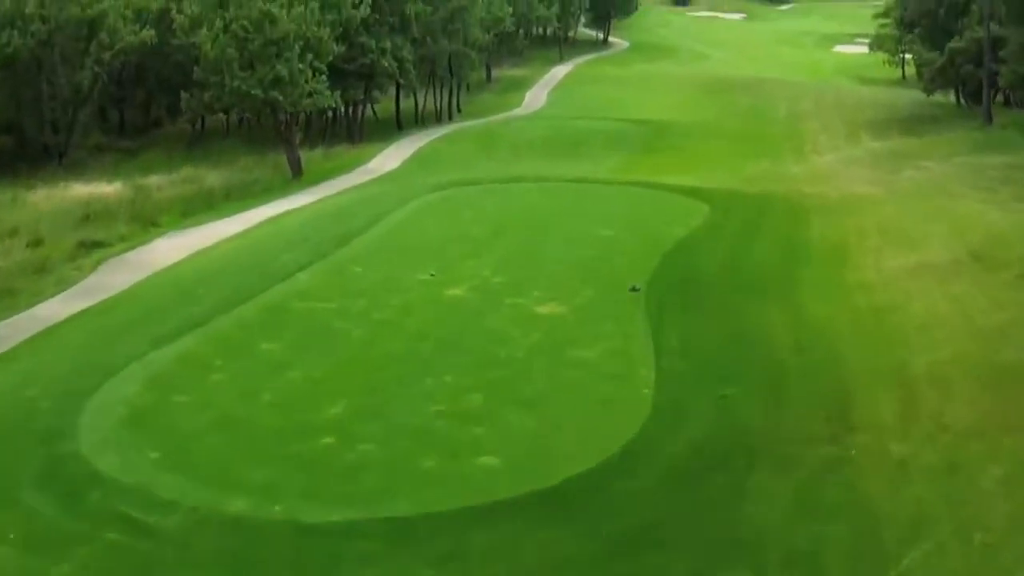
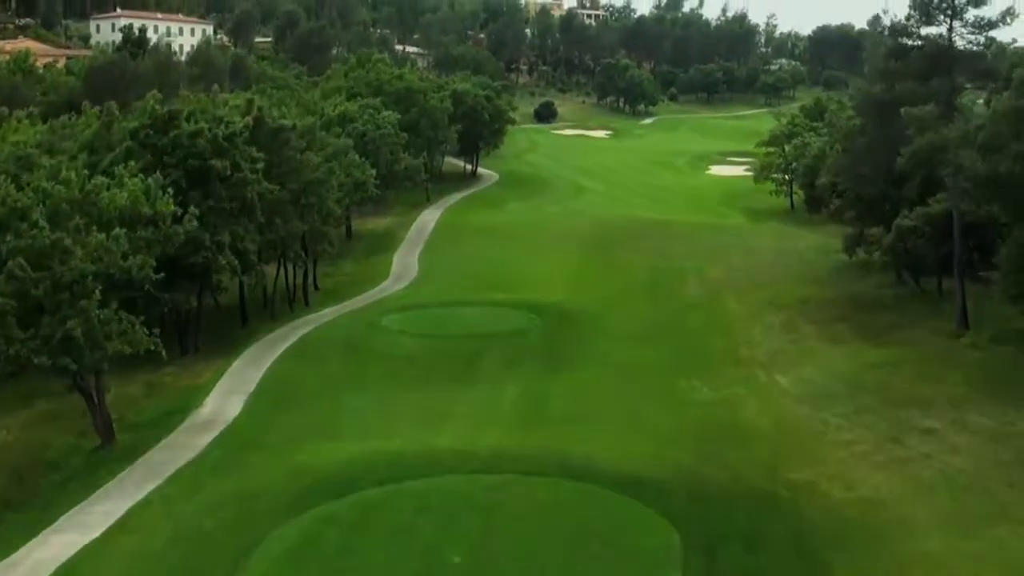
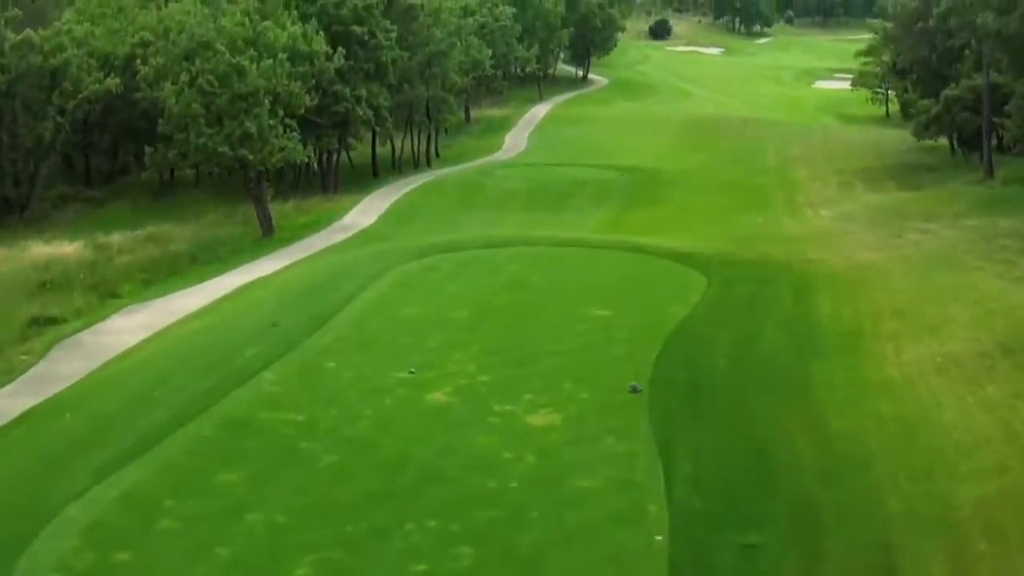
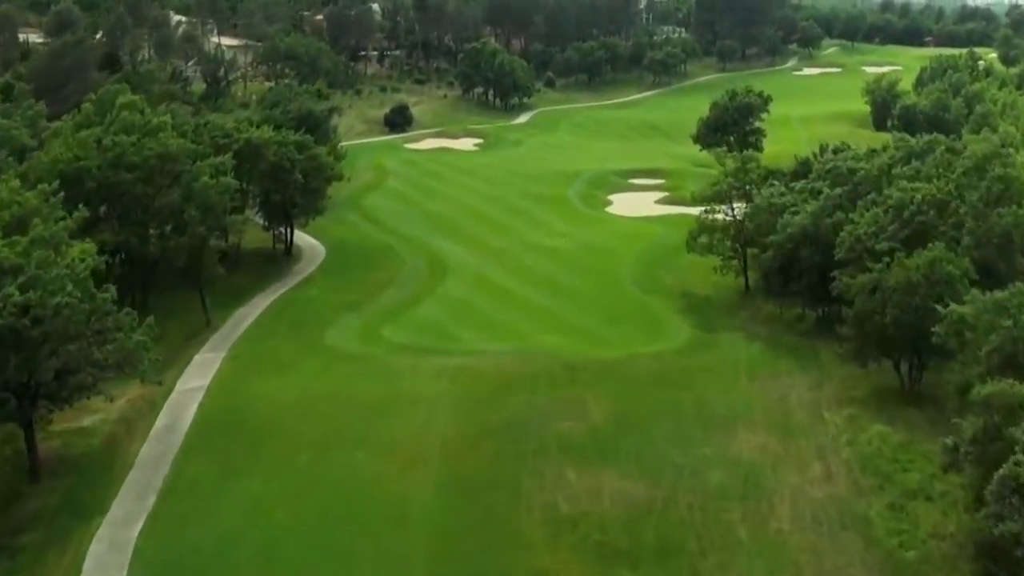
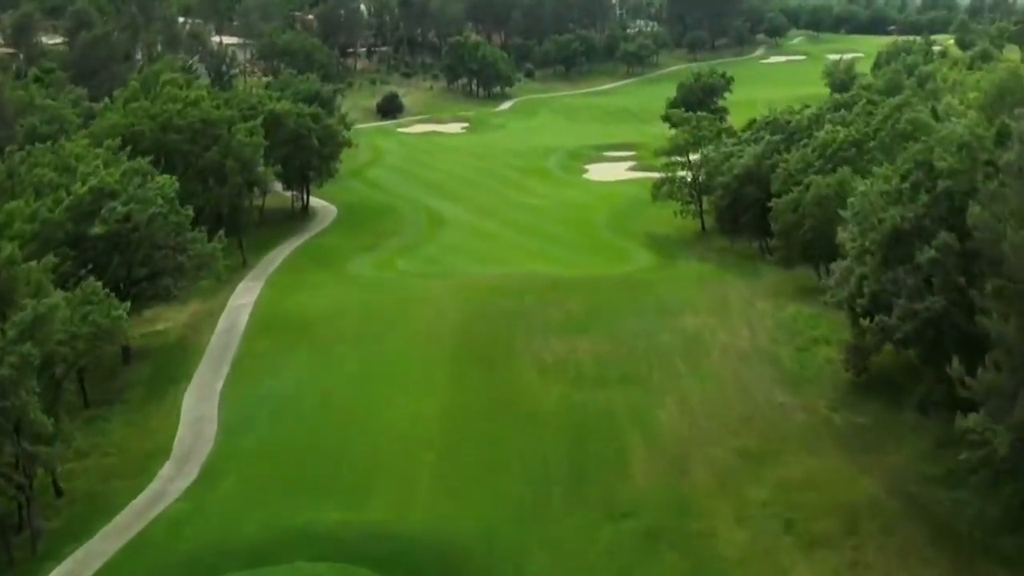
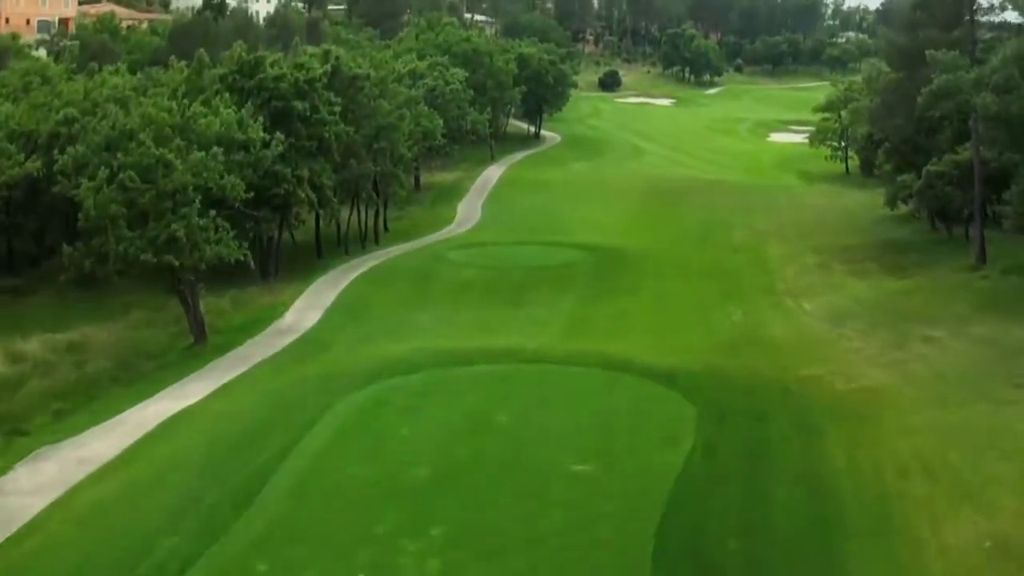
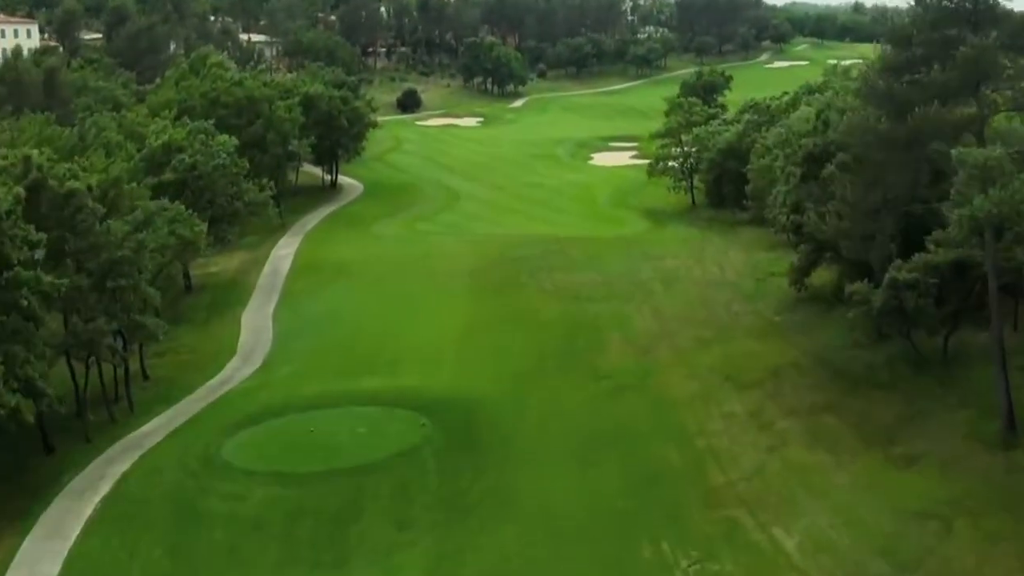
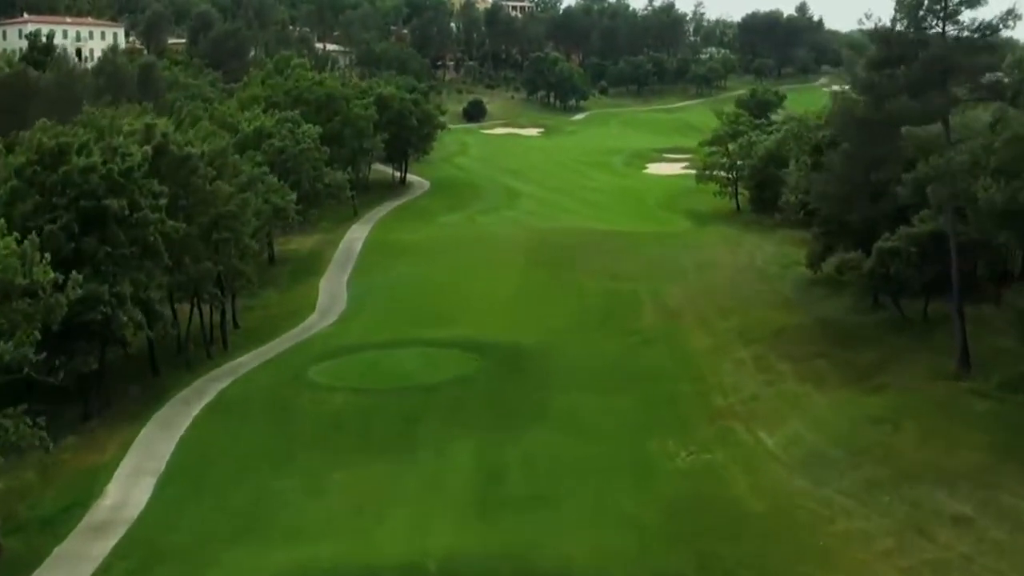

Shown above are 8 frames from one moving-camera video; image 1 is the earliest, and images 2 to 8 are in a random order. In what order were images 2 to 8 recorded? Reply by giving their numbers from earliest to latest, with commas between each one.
3, 6, 2, 8, 7, 5, 4
